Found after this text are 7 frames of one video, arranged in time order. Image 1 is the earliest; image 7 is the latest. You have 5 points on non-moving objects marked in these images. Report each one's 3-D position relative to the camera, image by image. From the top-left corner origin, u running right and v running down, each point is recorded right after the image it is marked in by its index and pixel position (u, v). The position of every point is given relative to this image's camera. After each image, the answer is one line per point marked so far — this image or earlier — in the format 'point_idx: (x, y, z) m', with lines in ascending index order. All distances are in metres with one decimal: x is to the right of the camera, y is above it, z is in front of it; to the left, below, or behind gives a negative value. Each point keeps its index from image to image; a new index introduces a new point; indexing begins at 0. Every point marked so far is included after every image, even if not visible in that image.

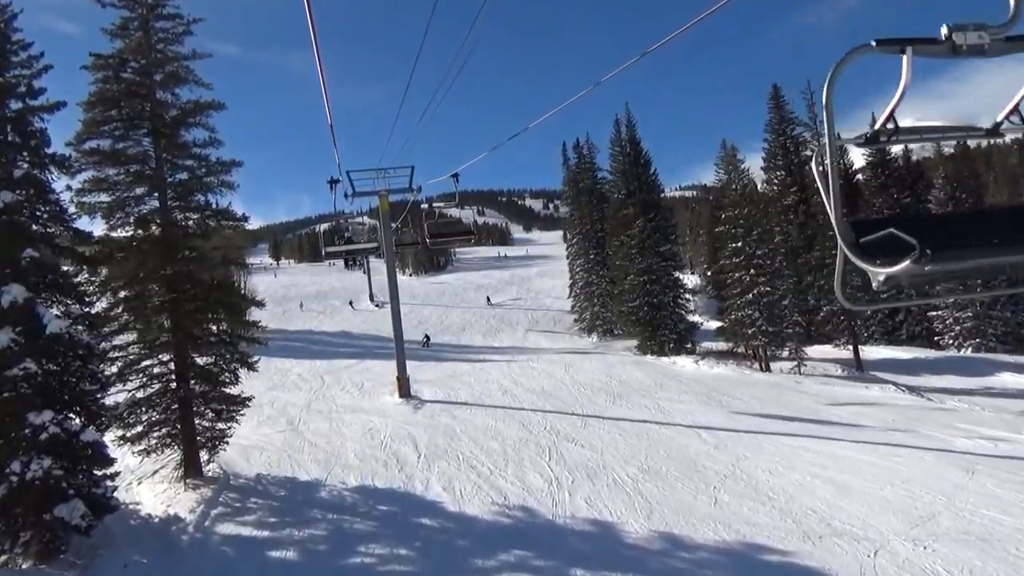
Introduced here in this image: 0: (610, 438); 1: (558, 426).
0: (+2.2, -3.4, +17.1) m
1: (+1.1, -3.4, +18.5) m
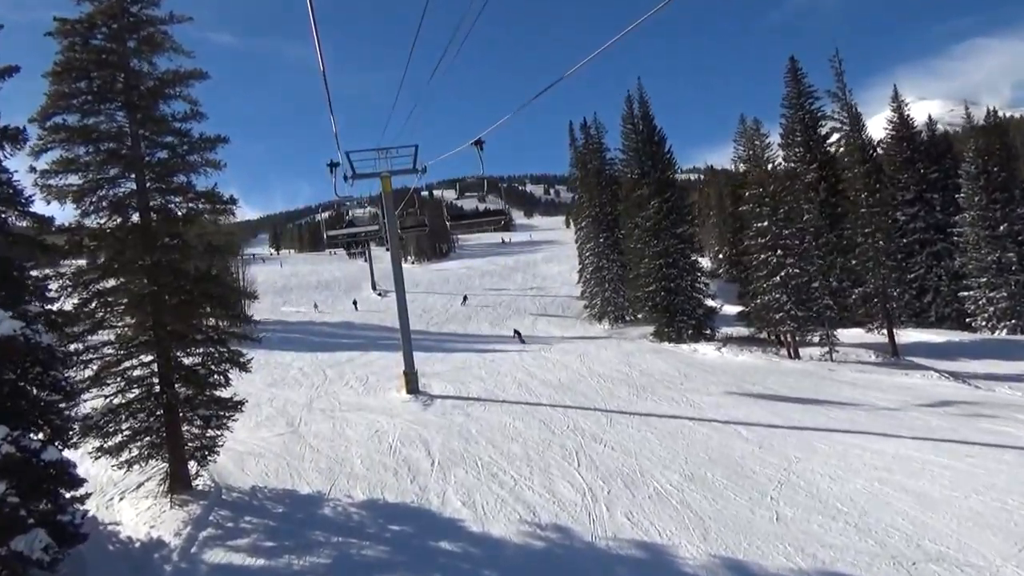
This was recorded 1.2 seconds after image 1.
0: (+2.6, -3.1, +15.5) m
1: (+1.6, -3.1, +16.9) m
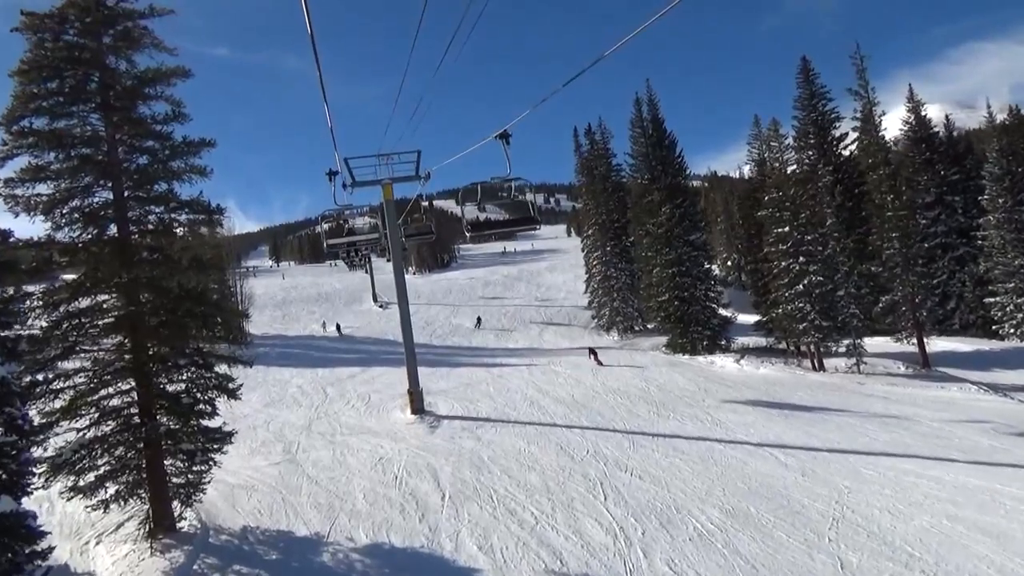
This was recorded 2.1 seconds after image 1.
0: (+3.0, -3.3, +14.2) m
1: (+1.9, -3.3, +15.6) m
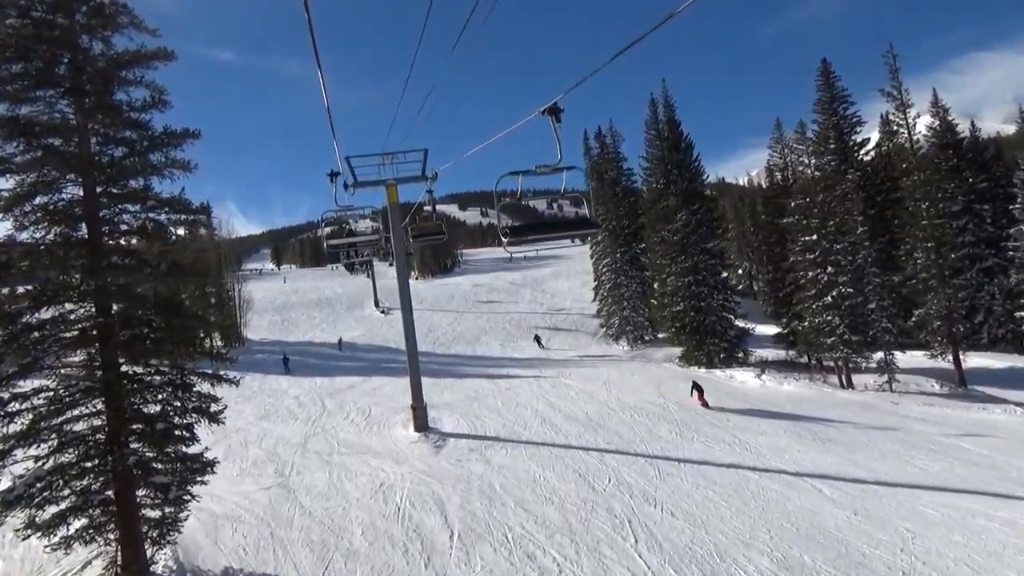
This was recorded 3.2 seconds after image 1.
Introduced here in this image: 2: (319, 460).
0: (+3.2, -3.5, +12.7) m
1: (+2.1, -3.5, +14.1) m
2: (-4.4, -3.9, +17.3) m
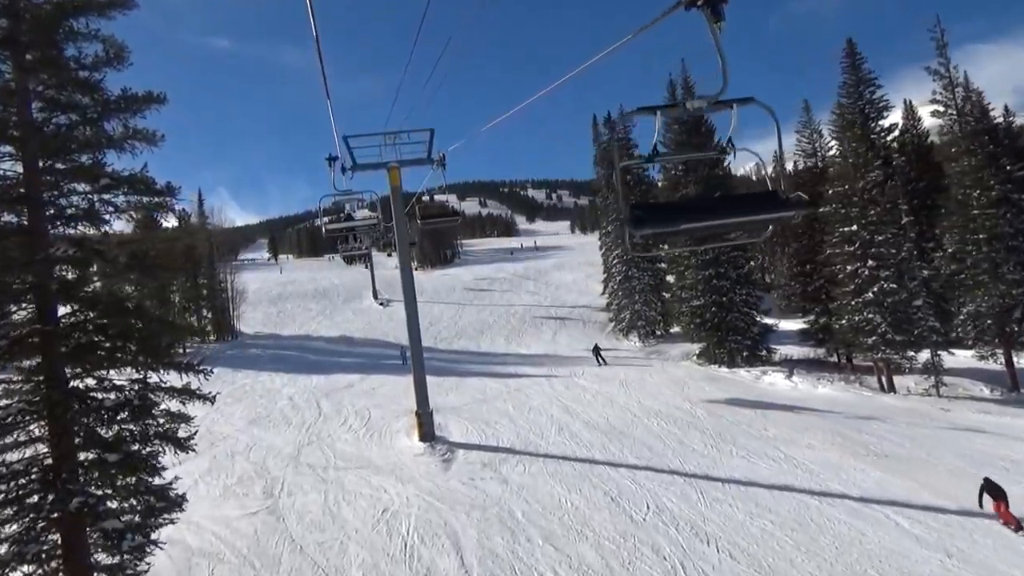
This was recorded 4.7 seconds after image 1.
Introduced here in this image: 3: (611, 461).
0: (+3.6, -3.5, +10.8) m
1: (+2.5, -3.5, +12.2) m
2: (-4.0, -3.8, +15.4) m
3: (+2.0, -3.5, +15.4) m
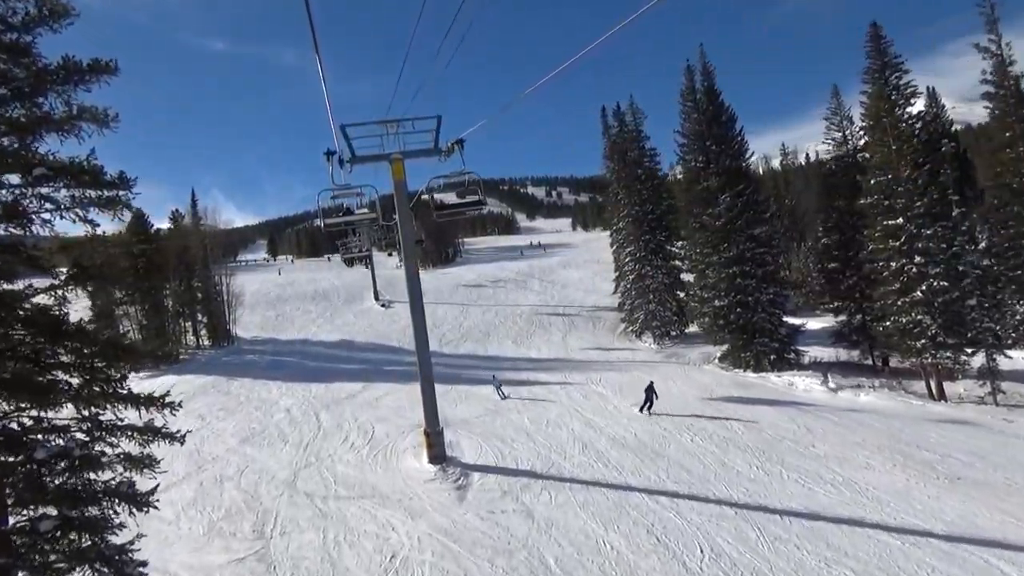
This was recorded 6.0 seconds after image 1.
0: (+4.0, -3.6, +9.0) m
1: (+2.9, -3.6, +10.4) m
2: (-3.6, -3.9, +13.6) m
3: (+2.4, -3.6, +13.6) m
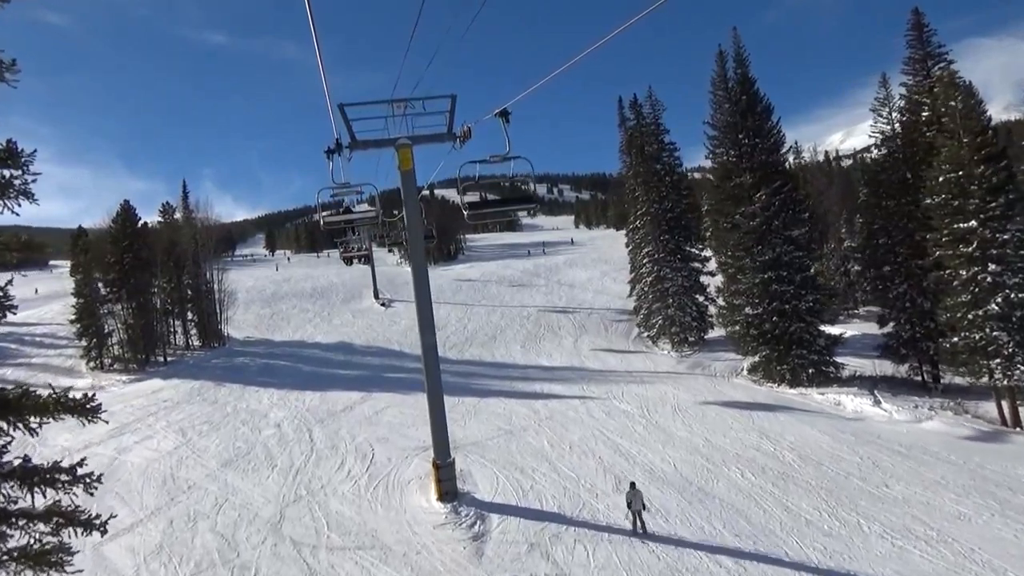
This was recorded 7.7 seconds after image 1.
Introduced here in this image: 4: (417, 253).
0: (+4.4, -3.8, +6.7) m
1: (+3.4, -3.8, +8.1) m
2: (-3.2, -4.1, +11.3) m
3: (+2.8, -3.8, +11.2) m
4: (-1.8, +0.7, +14.5) m
